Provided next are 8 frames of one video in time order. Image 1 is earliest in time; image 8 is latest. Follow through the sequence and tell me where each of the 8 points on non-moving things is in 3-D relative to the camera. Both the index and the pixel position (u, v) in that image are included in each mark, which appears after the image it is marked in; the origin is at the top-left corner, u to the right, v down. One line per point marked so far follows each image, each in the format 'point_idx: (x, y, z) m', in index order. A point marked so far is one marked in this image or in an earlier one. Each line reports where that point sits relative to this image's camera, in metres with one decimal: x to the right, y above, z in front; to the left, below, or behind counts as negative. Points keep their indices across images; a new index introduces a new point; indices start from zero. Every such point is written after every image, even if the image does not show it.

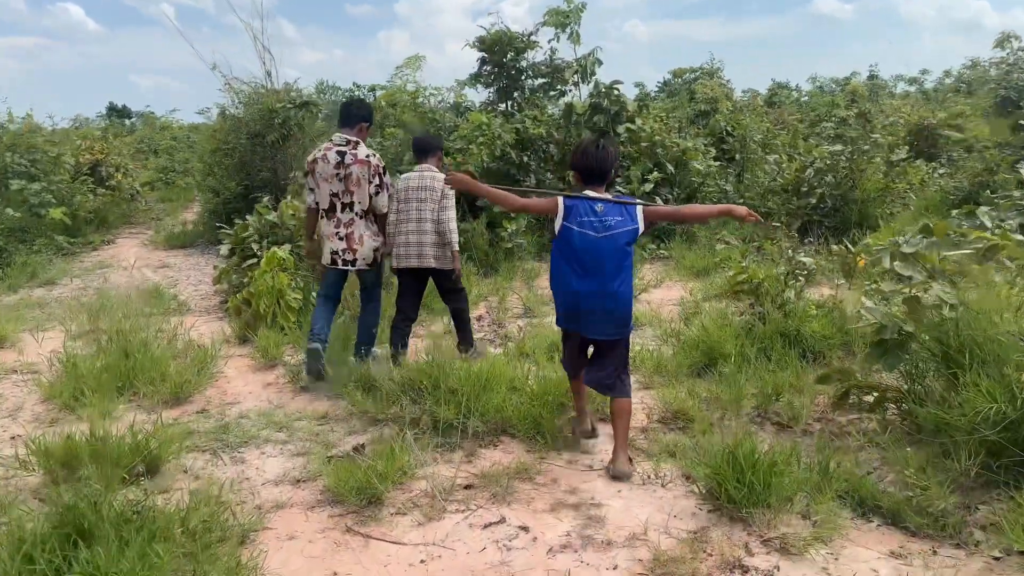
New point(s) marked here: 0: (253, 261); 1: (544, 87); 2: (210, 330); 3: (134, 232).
0: (-2.0, +0.2, +6.5) m
1: (+0.4, +2.2, +9.4) m
2: (-2.1, -0.3, +6.0) m
3: (-5.5, +0.8, +12.2) m
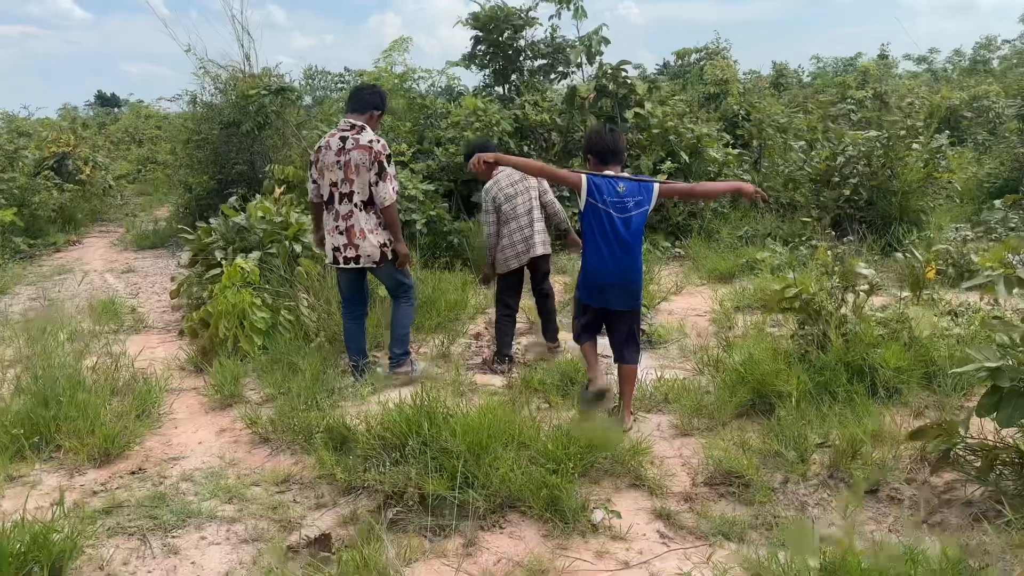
0: (-2.0, +0.1, +5.6) m
1: (+0.3, +2.2, +8.5) m
2: (-2.1, -0.4, +5.2) m
3: (-5.5, +0.8, +11.4) m
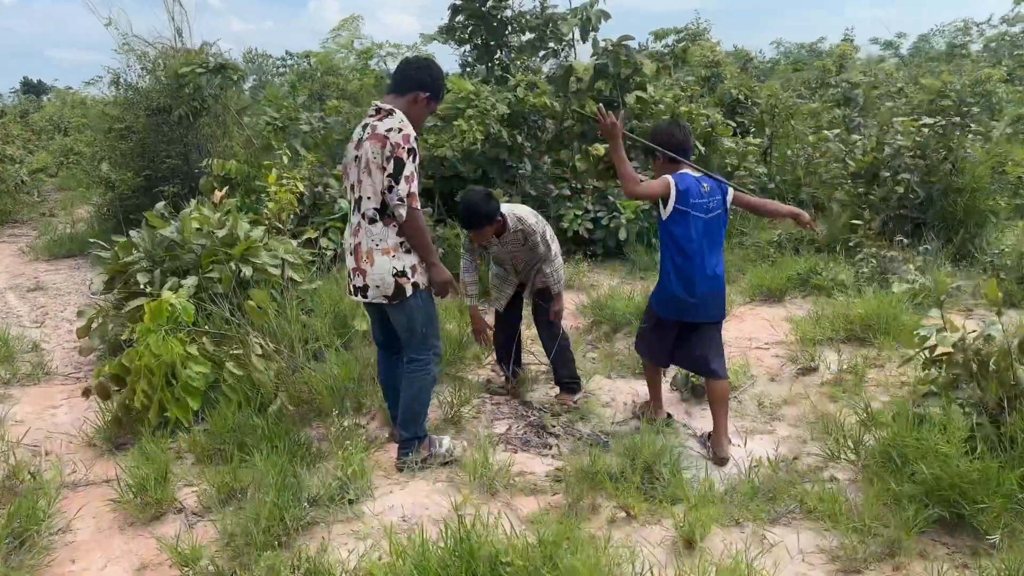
0: (-1.9, -0.1, +4.3) m
1: (+0.2, +2.1, +7.3) m
2: (-2.0, -0.6, +3.8) m
3: (-5.8, +0.6, +9.8) m
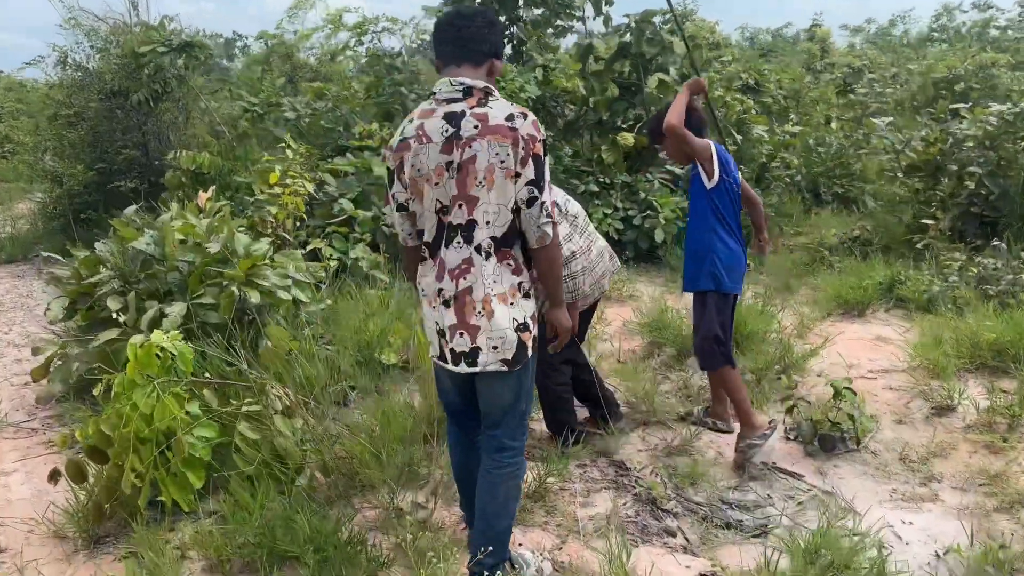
0: (-1.6, -0.2, +3.4) m
1: (+0.3, +2.0, +6.4) m
2: (-1.7, -0.7, +2.9) m
3: (-5.8, +0.5, +8.6) m
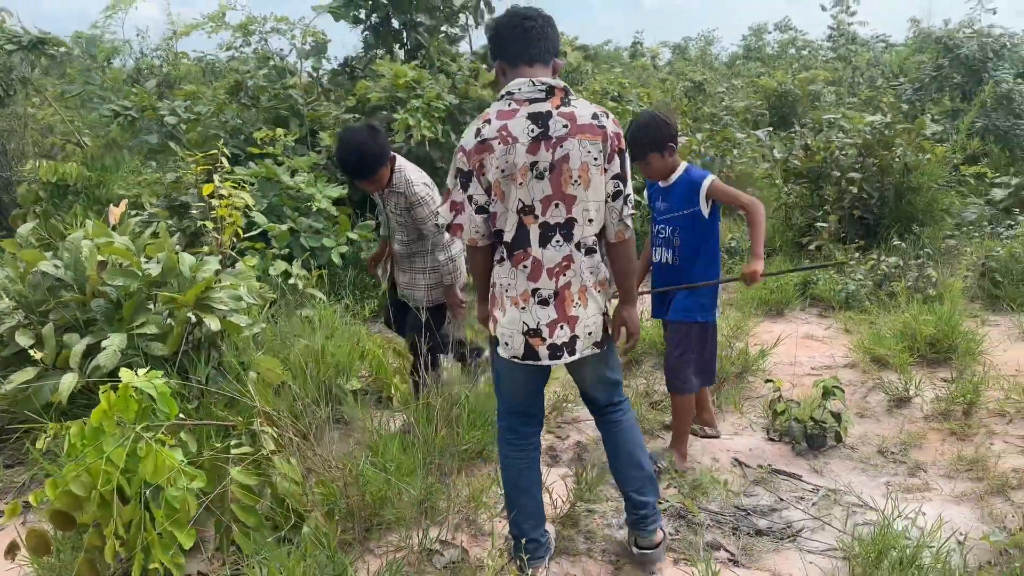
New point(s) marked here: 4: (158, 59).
0: (-1.6, -0.3, +2.9) m
1: (-0.5, +1.9, +6.3) m
2: (-1.6, -0.8, +2.4) m
3: (-6.9, +0.2, +7.1) m
4: (-3.4, +2.2, +8.2) m
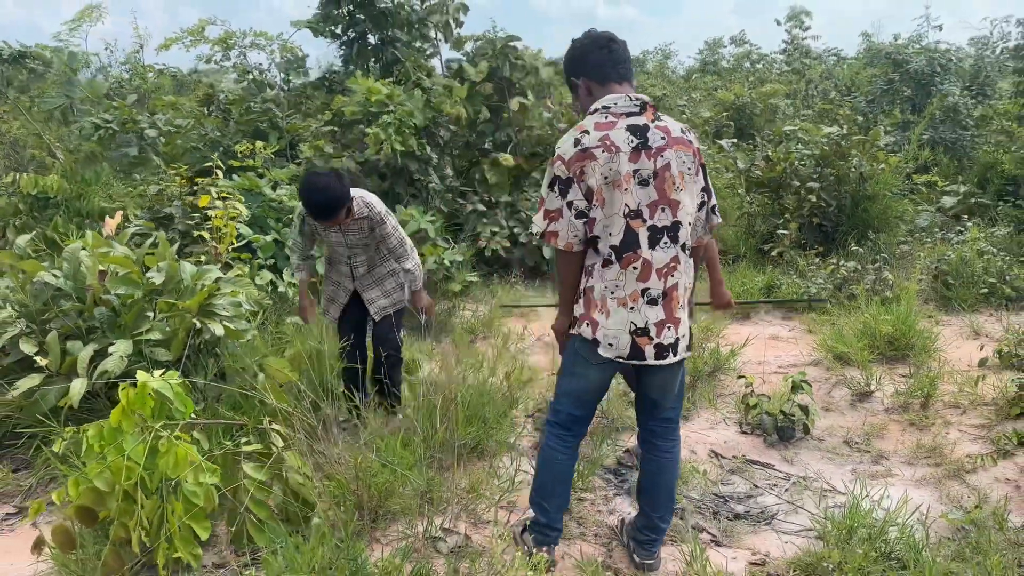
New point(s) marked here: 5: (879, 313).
0: (-1.7, -0.3, +3.0) m
1: (-0.7, +1.9, +6.4) m
2: (-1.6, -0.9, +2.5) m
3: (-7.1, 0.0, +7.0) m
4: (-3.7, +2.1, +8.2) m
5: (+1.9, -0.1, +4.4) m
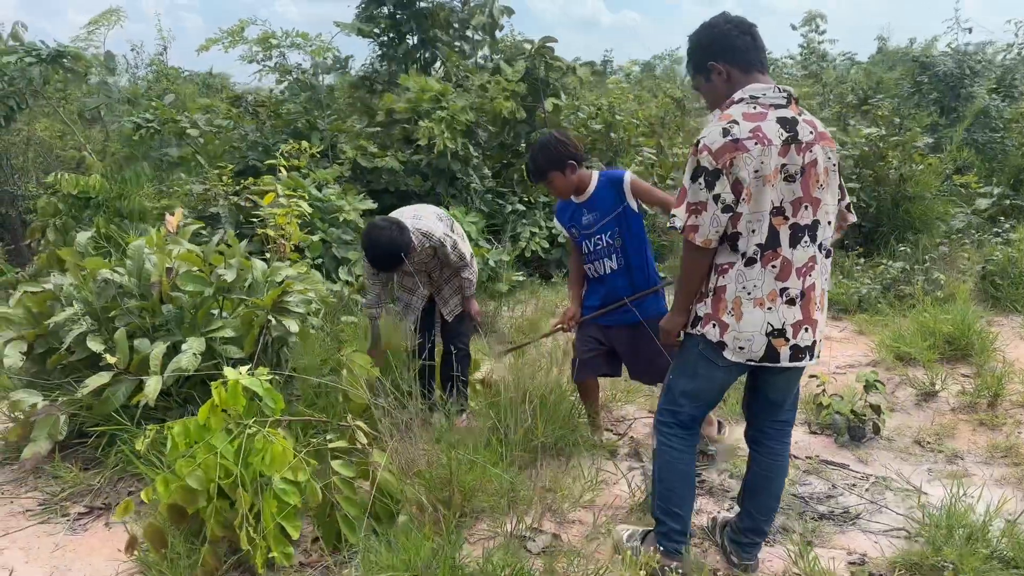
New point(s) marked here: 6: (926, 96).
0: (-1.4, -0.3, +2.9) m
1: (-0.5, +1.9, +6.4) m
2: (-1.3, -0.8, +2.4) m
3: (-6.8, 0.0, +6.9) m
4: (-3.4, +2.1, +8.2) m
5: (+2.2, -0.1, +4.3) m
6: (+4.3, +2.0, +8.7) m
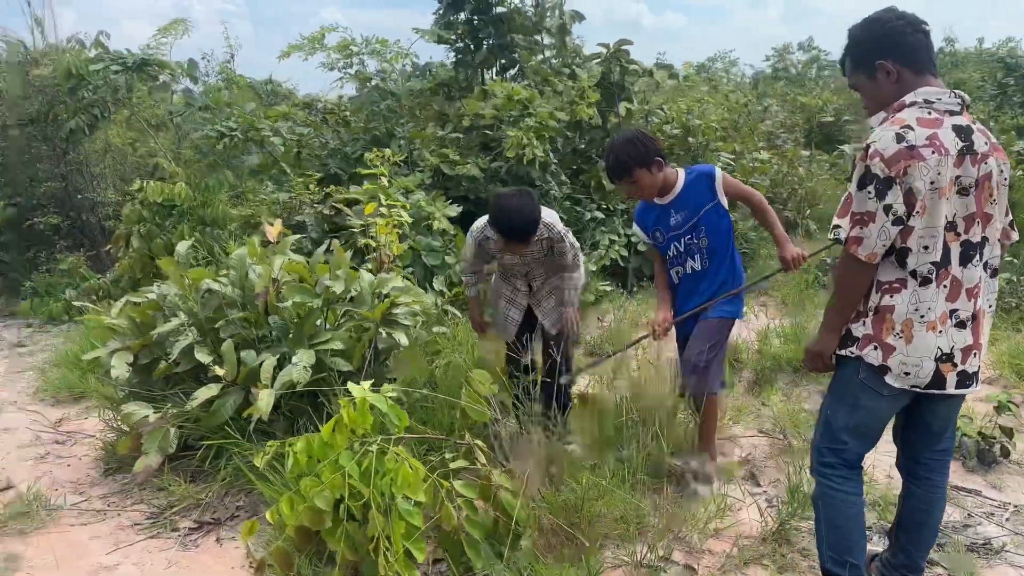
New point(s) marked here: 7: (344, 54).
0: (-1.0, -0.4, +2.9) m
1: (+0.1, +1.8, +6.3) m
2: (-1.0, -0.9, +2.4) m
3: (-6.2, 0.0, +7.2) m
4: (-2.8, +2.0, +8.2) m
5: (+2.6, -0.2, +4.1) m
6: (+4.9, +1.9, +8.4) m
7: (-1.1, +1.6, +5.7) m
